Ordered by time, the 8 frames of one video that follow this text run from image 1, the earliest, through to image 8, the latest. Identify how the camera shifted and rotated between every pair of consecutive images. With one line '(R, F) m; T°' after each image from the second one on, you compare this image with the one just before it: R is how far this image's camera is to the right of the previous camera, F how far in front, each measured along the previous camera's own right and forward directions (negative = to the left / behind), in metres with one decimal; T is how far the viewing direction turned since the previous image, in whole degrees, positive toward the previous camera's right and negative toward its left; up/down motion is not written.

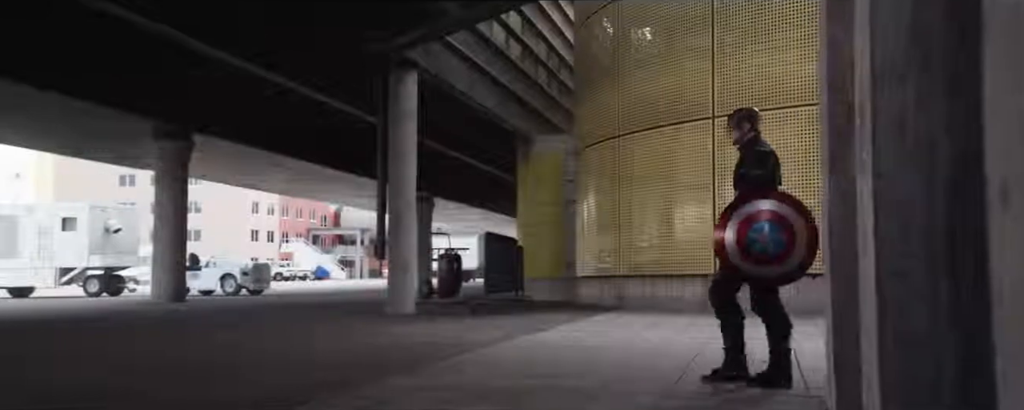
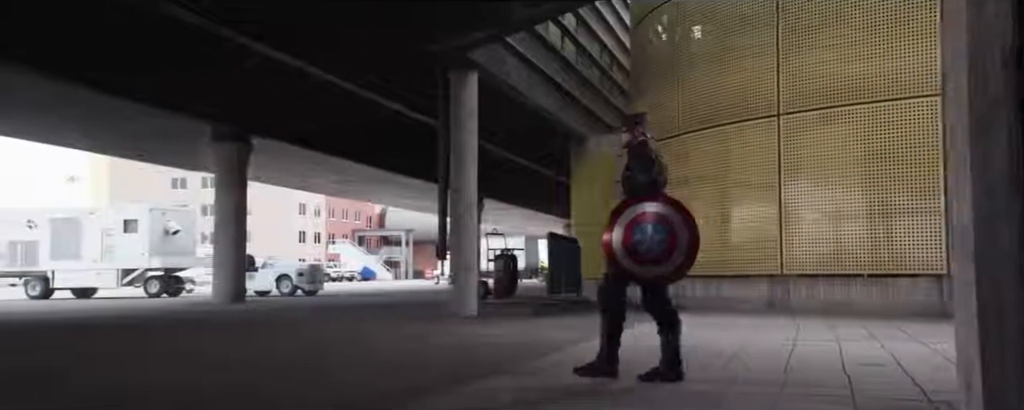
(-1.0, 0.0) m; -2°
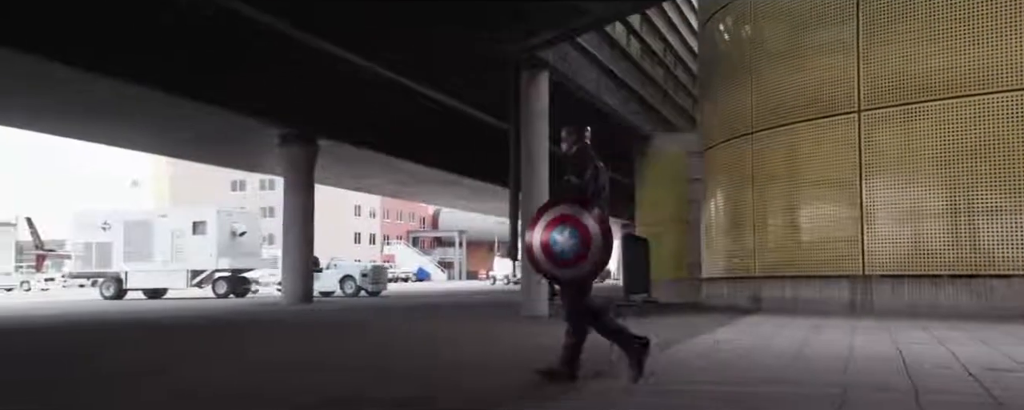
(-1.0, +0.1) m; -3°
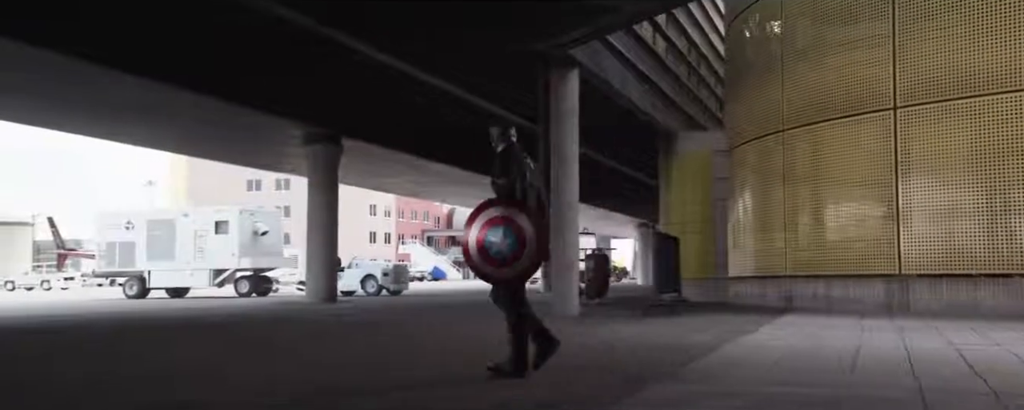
(-0.8, 0.0) m; 0°
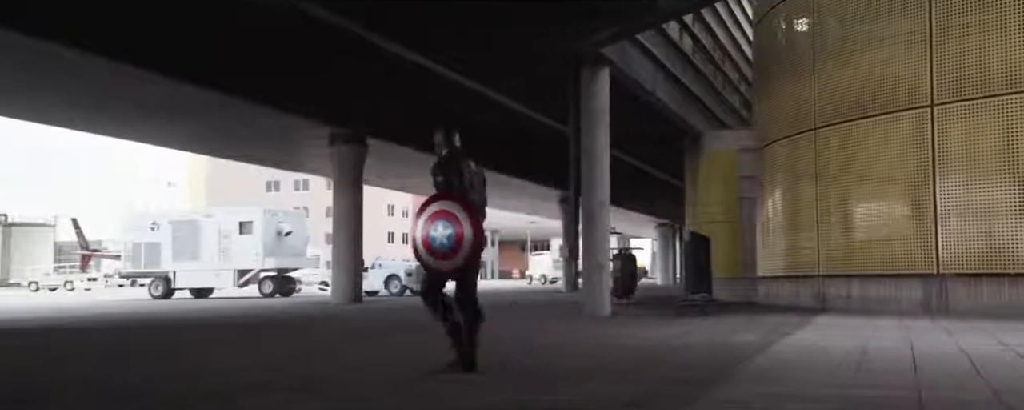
(-0.7, +0.1) m; 0°
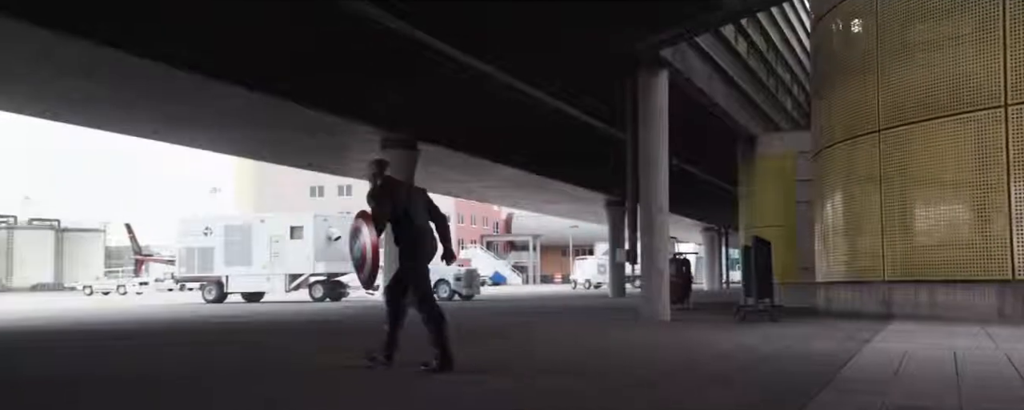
(-0.8, +0.1) m; -2°
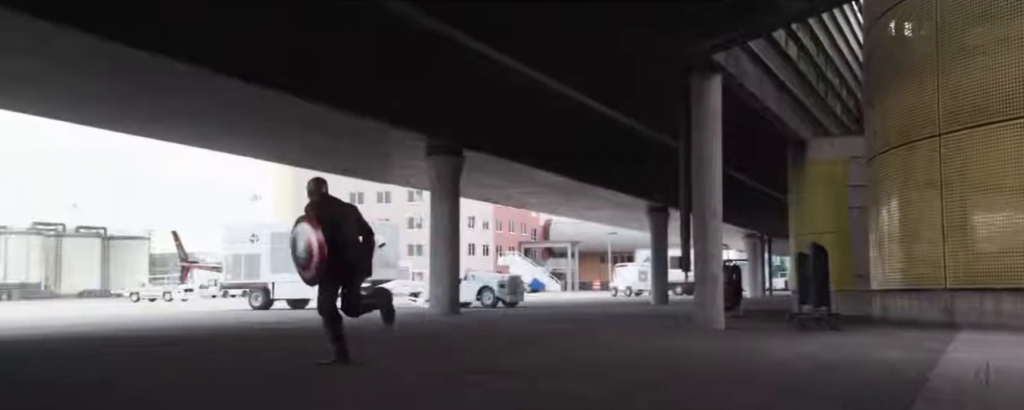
(-0.7, +0.1) m; -2°
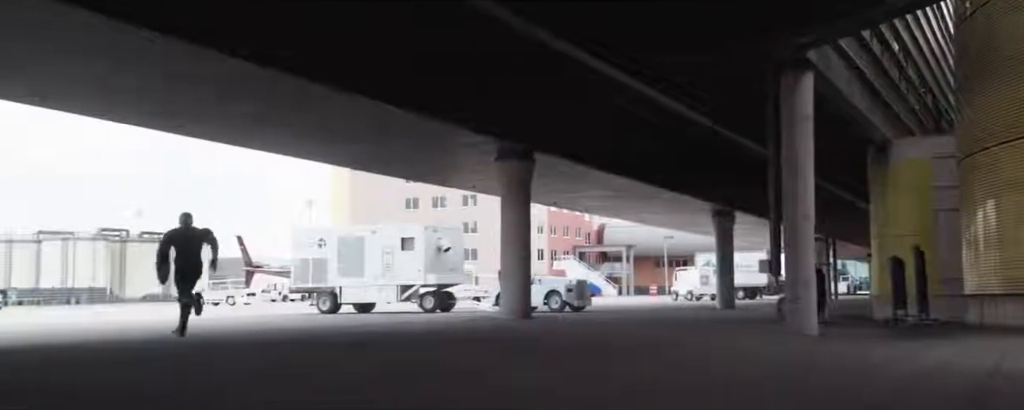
(-1.5, +0.2) m; -2°
